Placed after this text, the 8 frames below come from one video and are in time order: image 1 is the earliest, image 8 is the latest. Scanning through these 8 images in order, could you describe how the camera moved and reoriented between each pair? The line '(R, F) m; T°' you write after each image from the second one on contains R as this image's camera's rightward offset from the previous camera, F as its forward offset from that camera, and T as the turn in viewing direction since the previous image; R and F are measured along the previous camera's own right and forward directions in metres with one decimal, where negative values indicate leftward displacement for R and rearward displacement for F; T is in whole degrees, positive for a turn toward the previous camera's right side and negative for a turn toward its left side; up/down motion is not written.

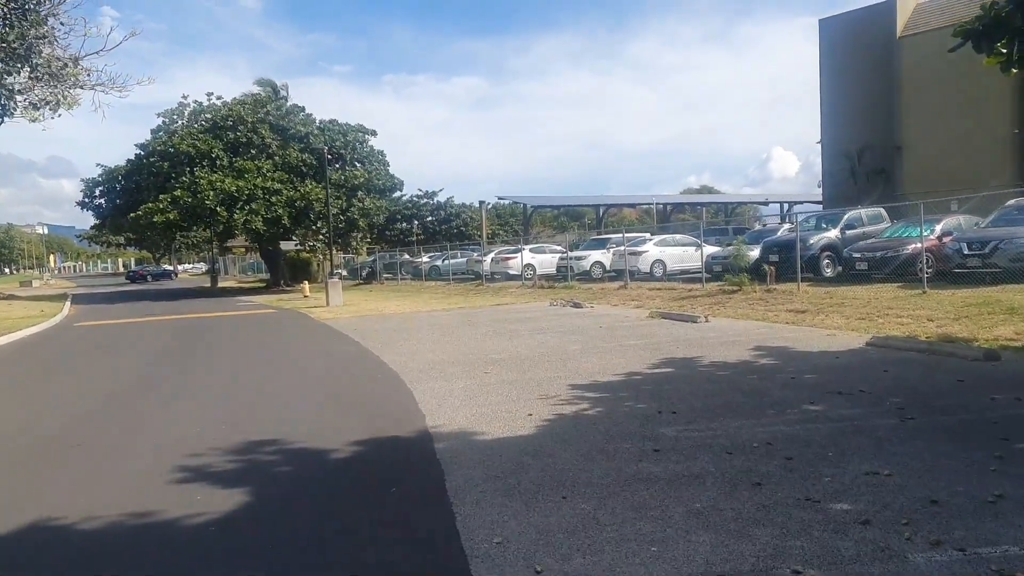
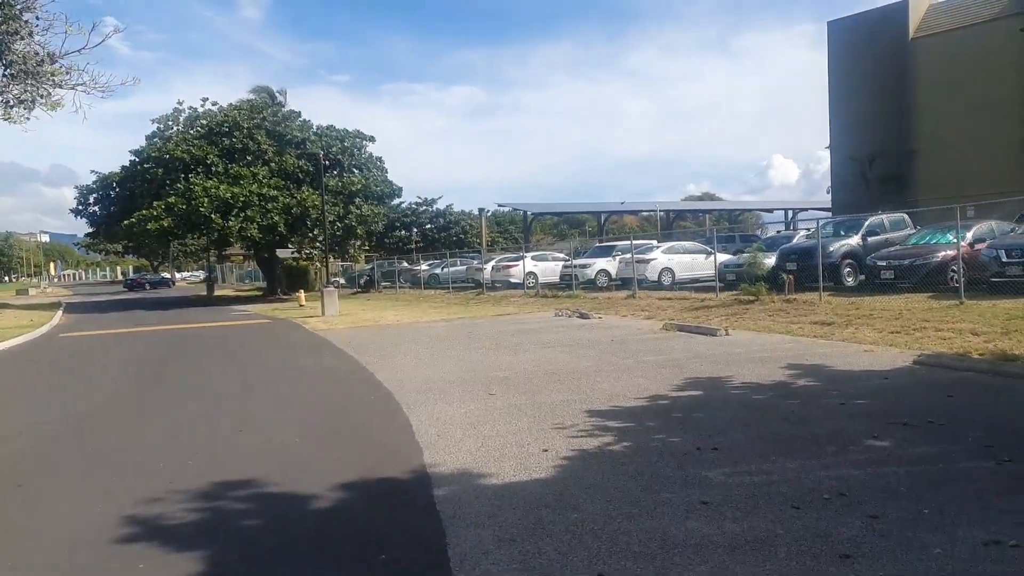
(-0.1, +1.0) m; 0°
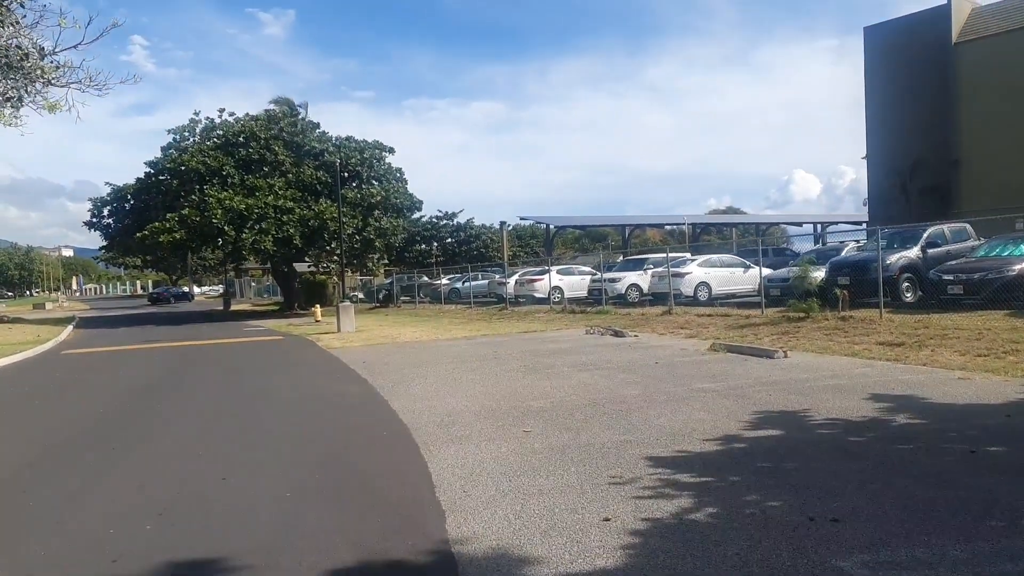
(-0.2, +1.4) m; -2°
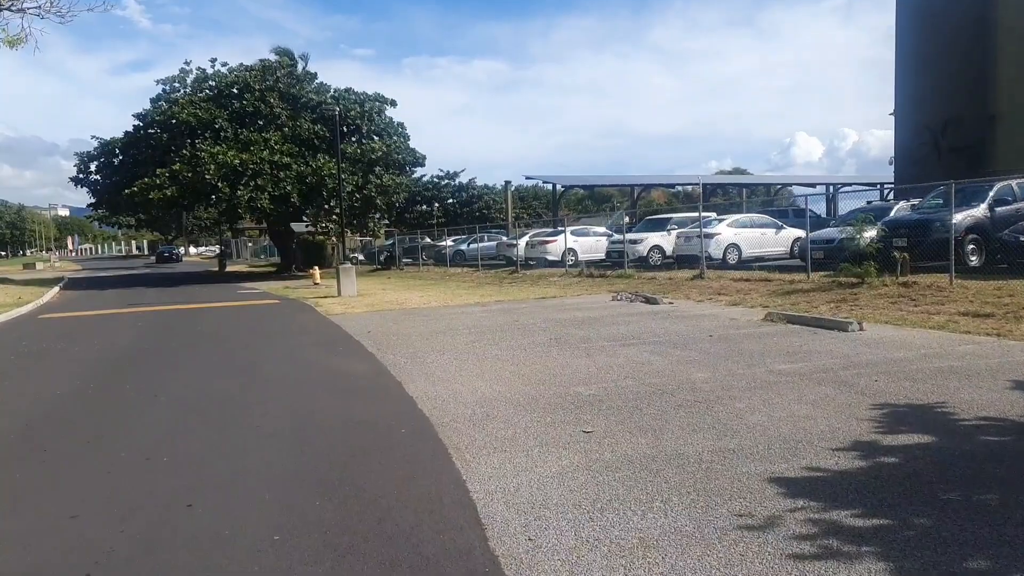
(-0.5, +1.7) m; 0°
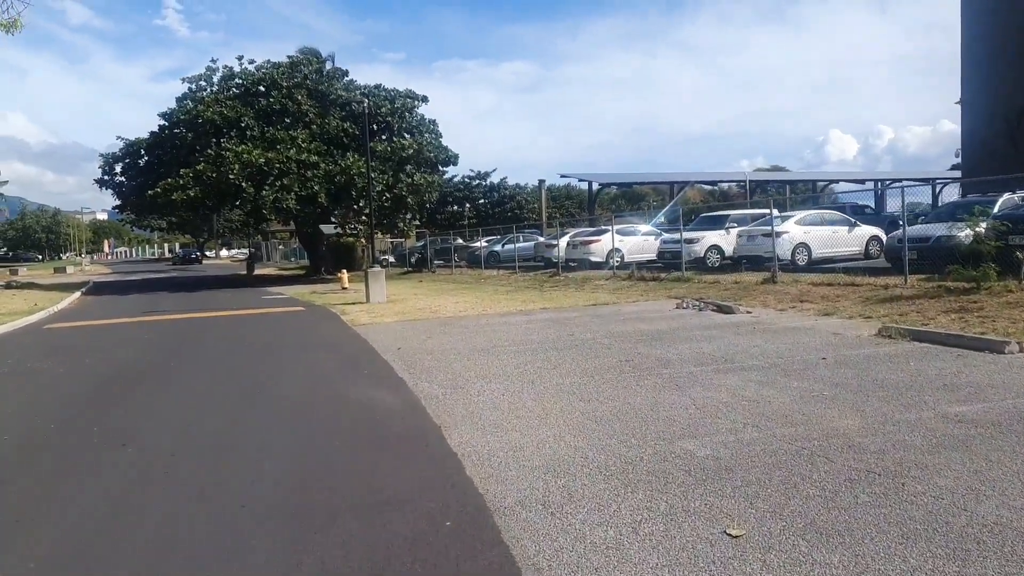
(-0.4, +2.0) m; -2°
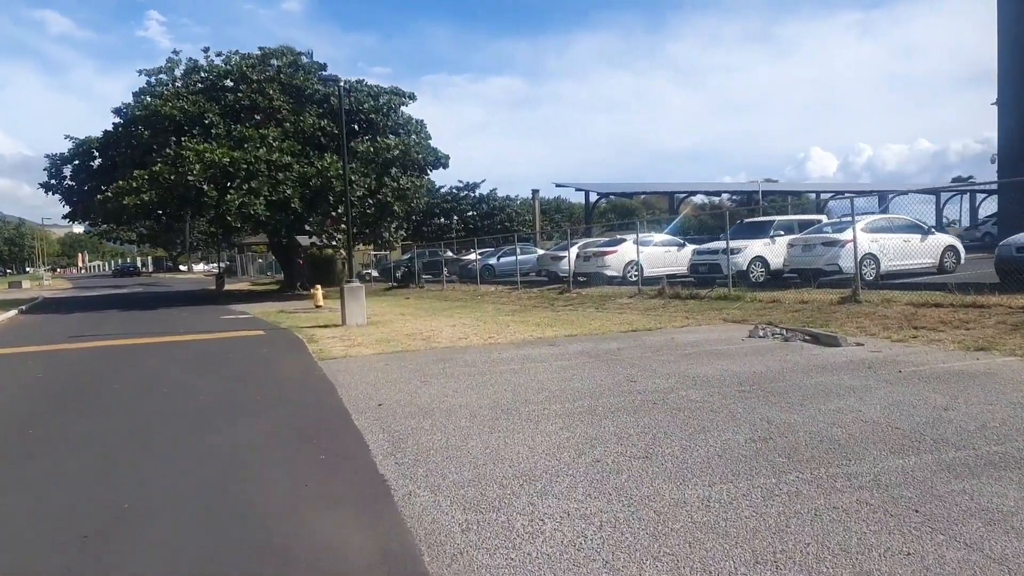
(-0.5, +3.6) m; +1°
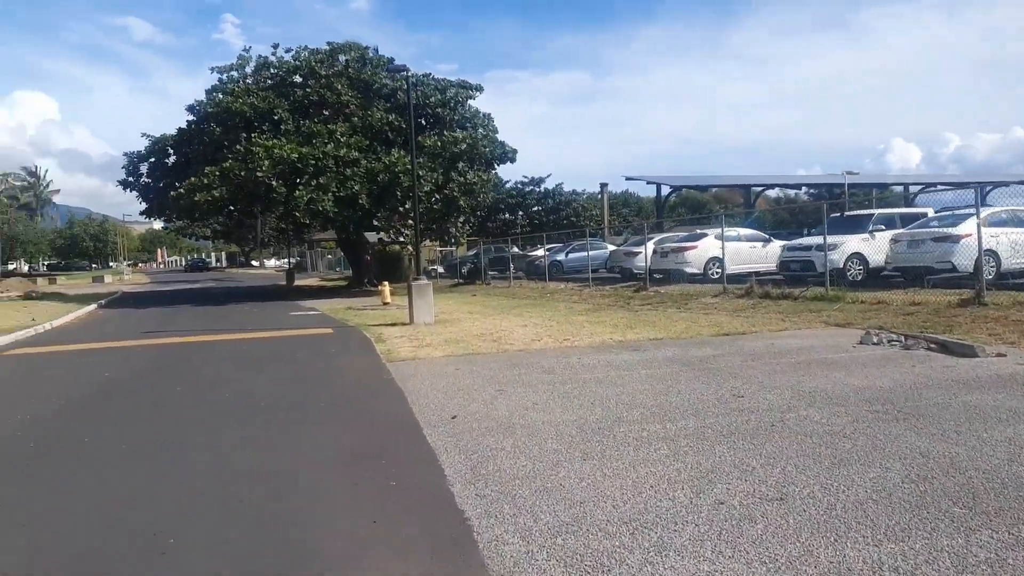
(-0.2, +0.8) m; -5°
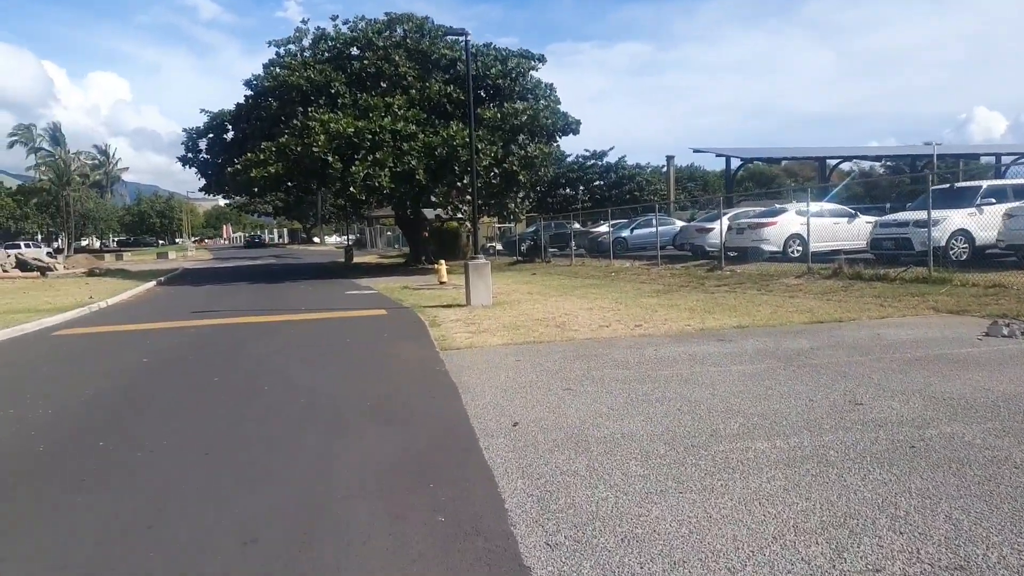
(-0.1, +1.0) m; -5°
